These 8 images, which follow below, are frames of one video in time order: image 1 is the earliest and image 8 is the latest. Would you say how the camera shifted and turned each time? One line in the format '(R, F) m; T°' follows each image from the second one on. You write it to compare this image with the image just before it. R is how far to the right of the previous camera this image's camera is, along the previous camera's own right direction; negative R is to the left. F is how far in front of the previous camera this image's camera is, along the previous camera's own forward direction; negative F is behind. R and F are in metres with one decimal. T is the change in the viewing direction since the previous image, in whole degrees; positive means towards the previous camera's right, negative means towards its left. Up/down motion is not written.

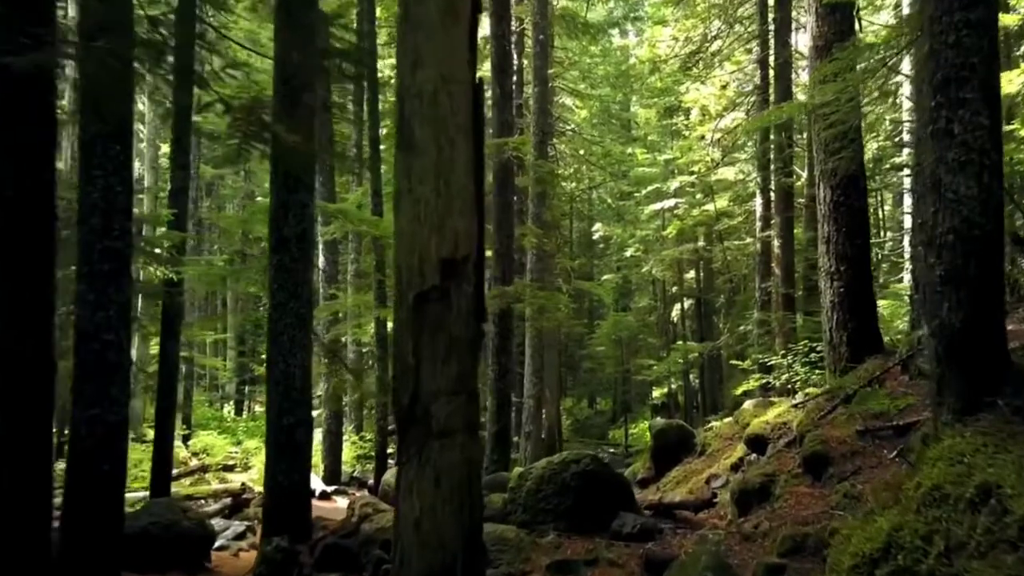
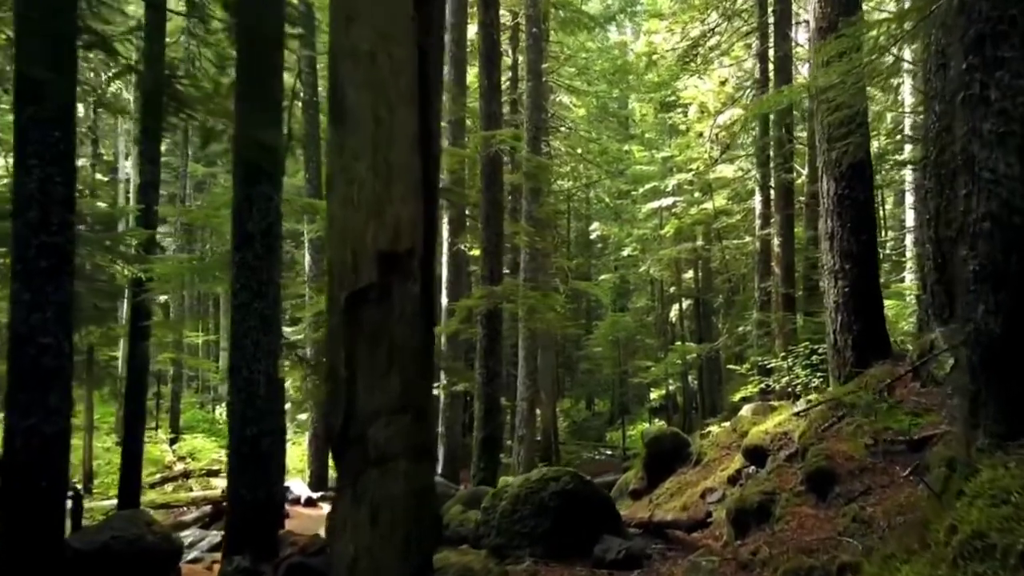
(+0.2, +0.5) m; 0°
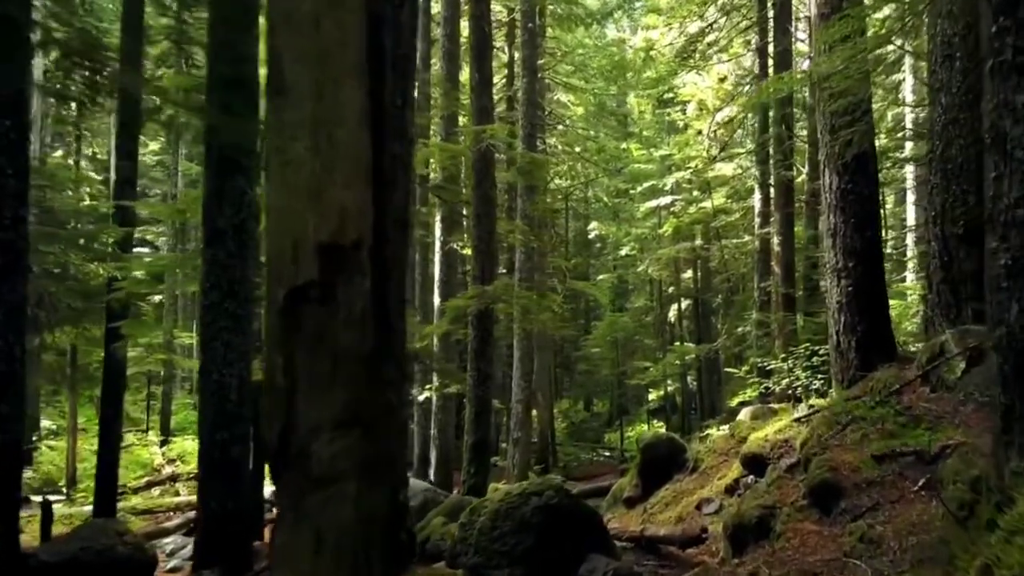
(+0.1, +0.3) m; 0°
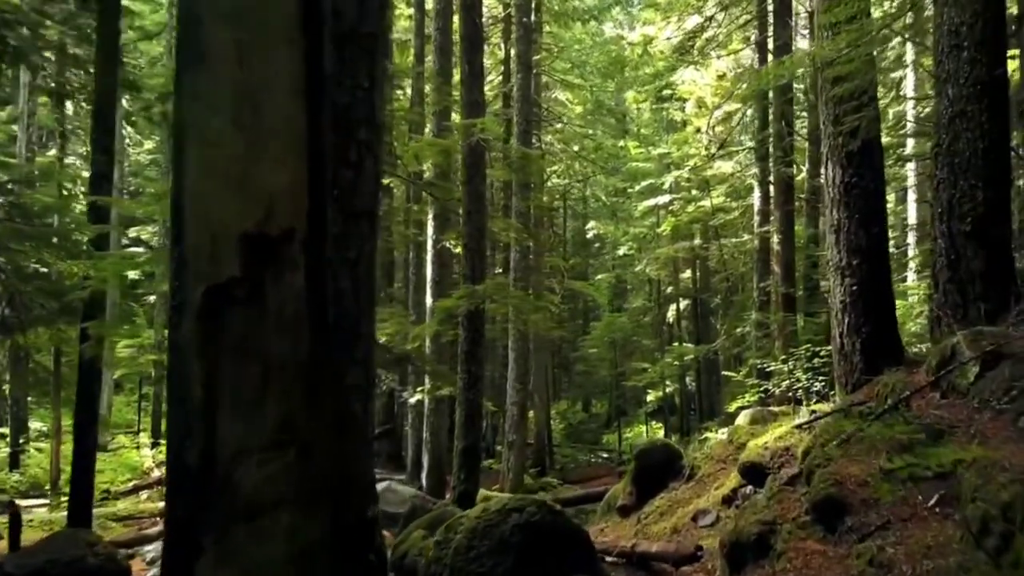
(+0.1, +0.3) m; 0°
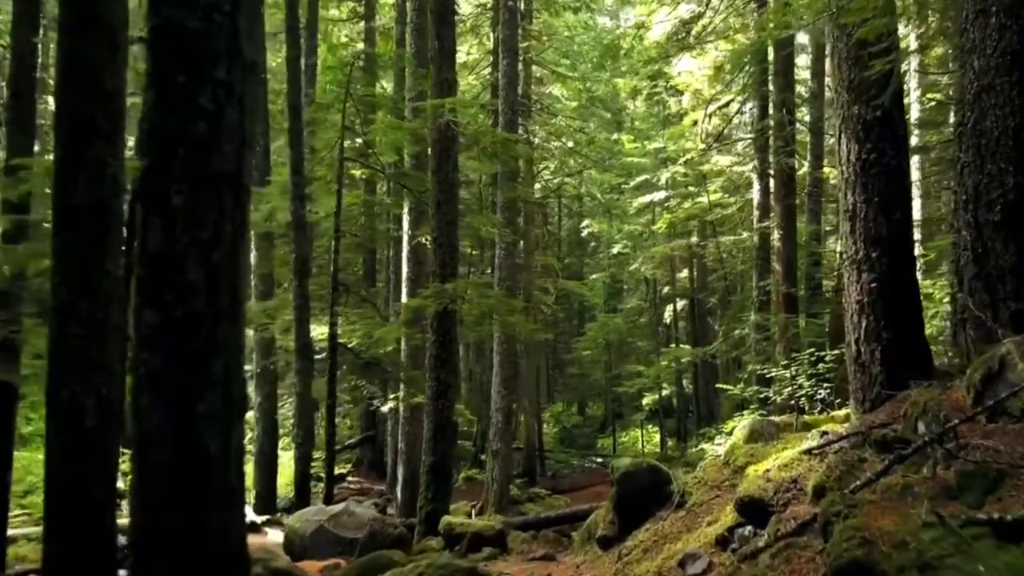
(+0.3, +1.0) m; 0°
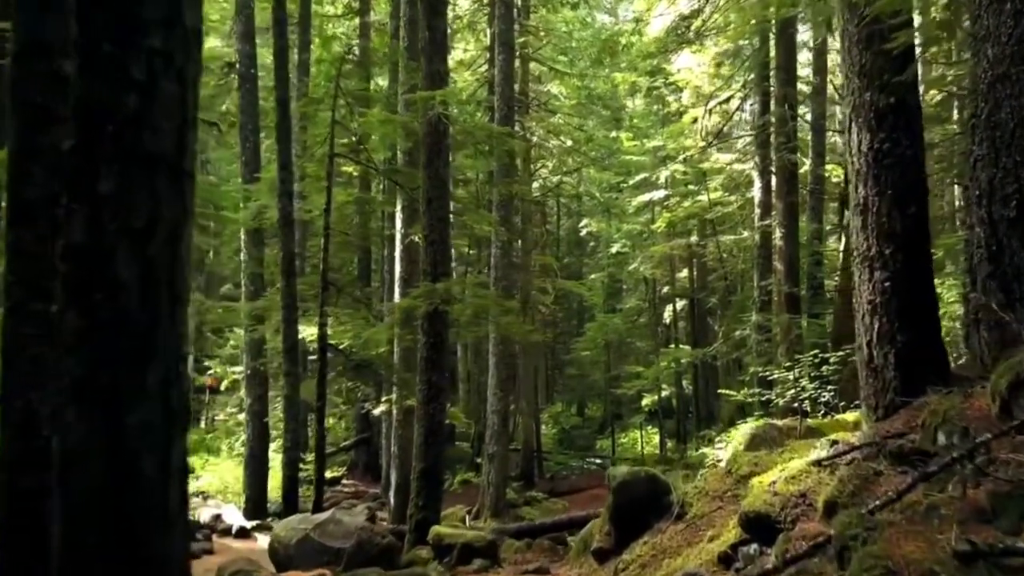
(+0.1, +0.3) m; 0°
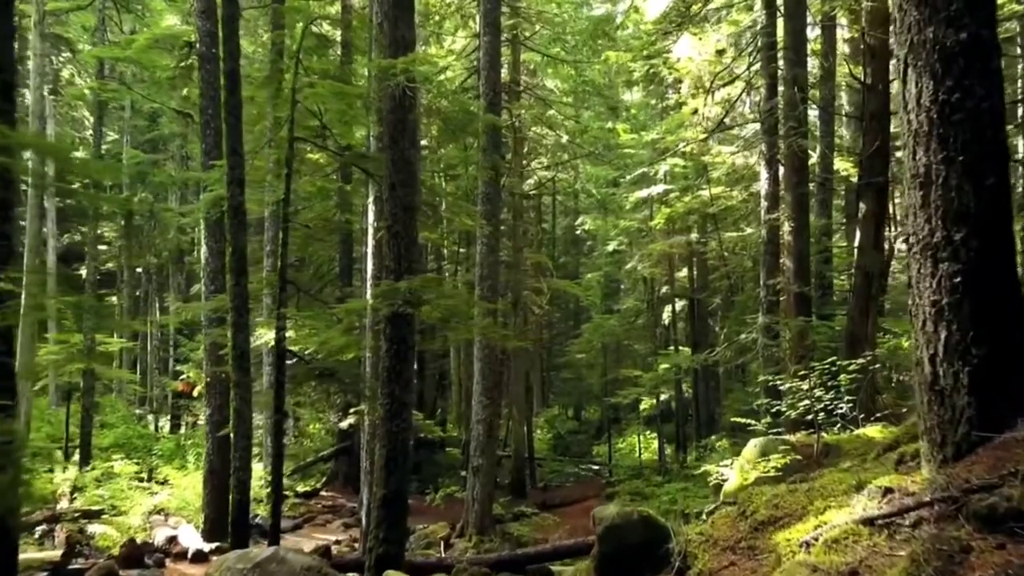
(+0.2, +1.2) m; 0°
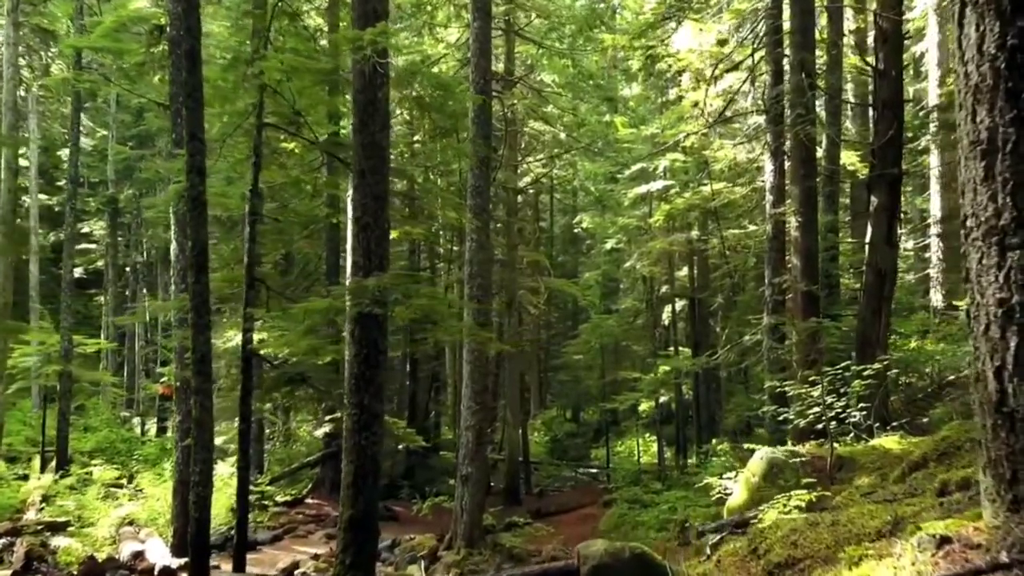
(+0.2, +0.8) m; 0°
